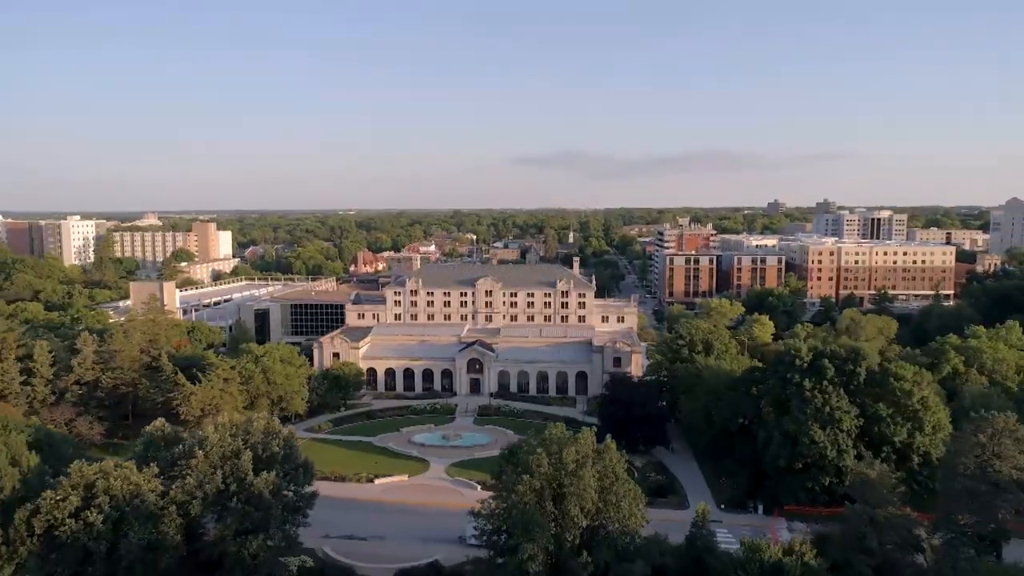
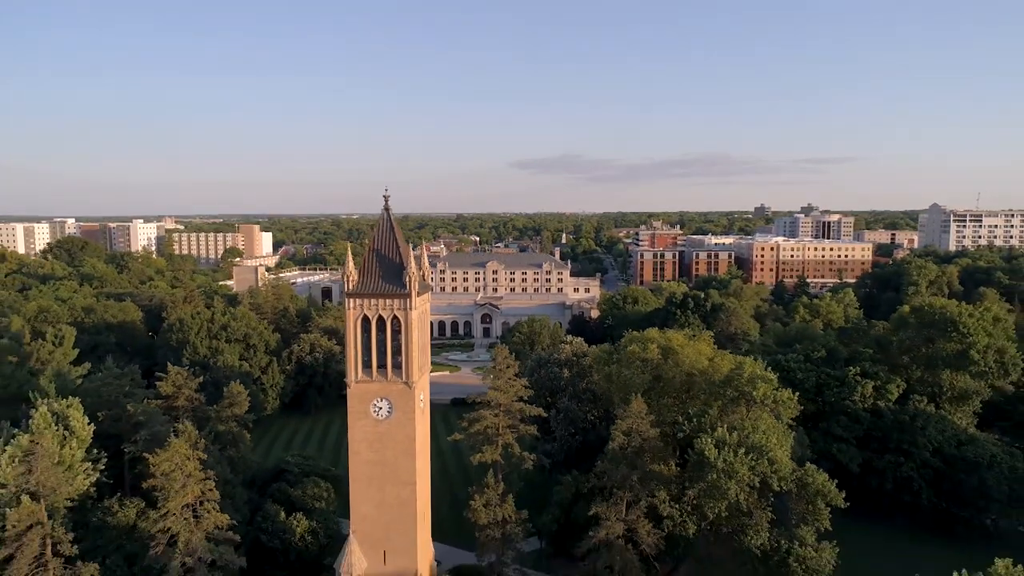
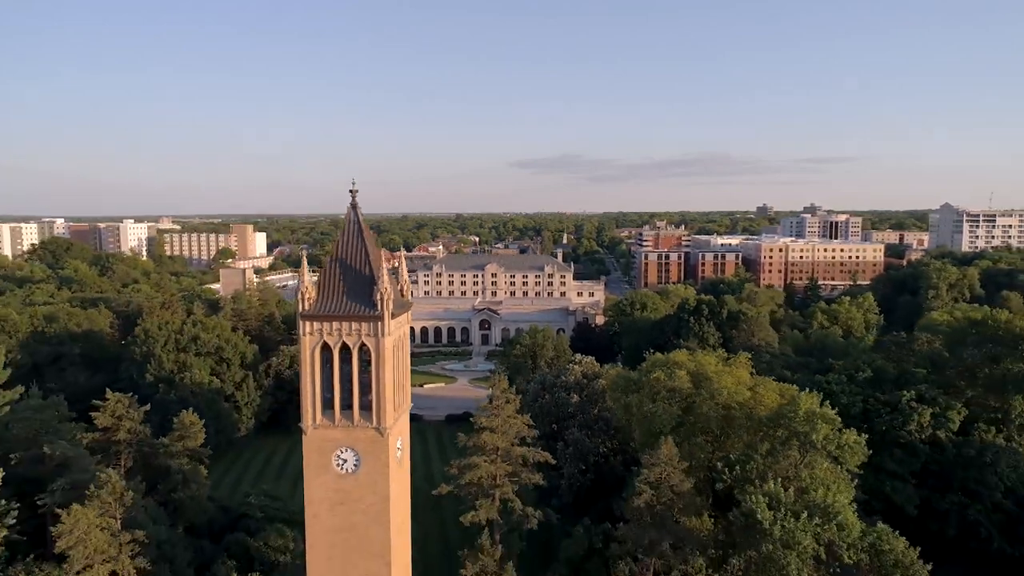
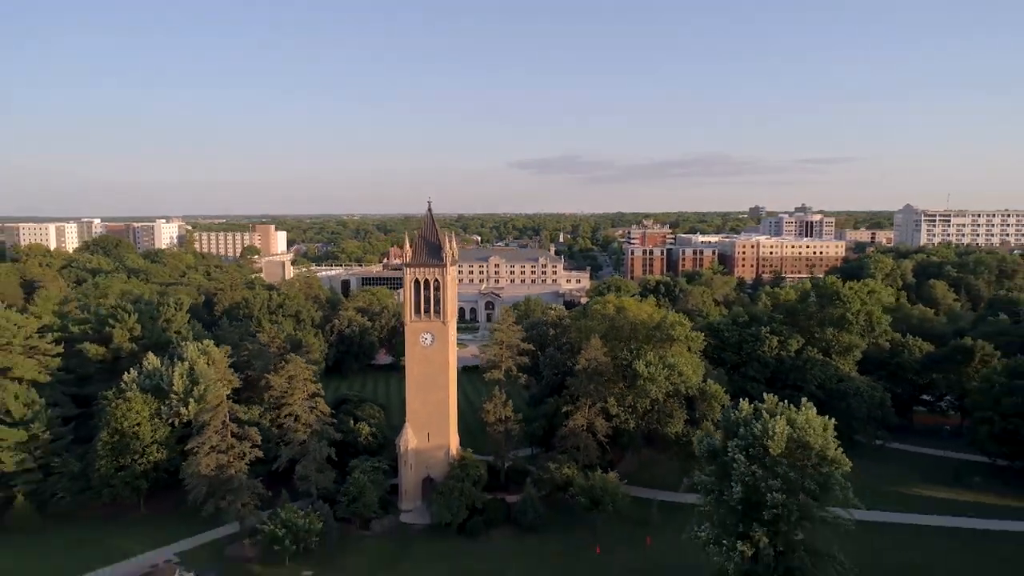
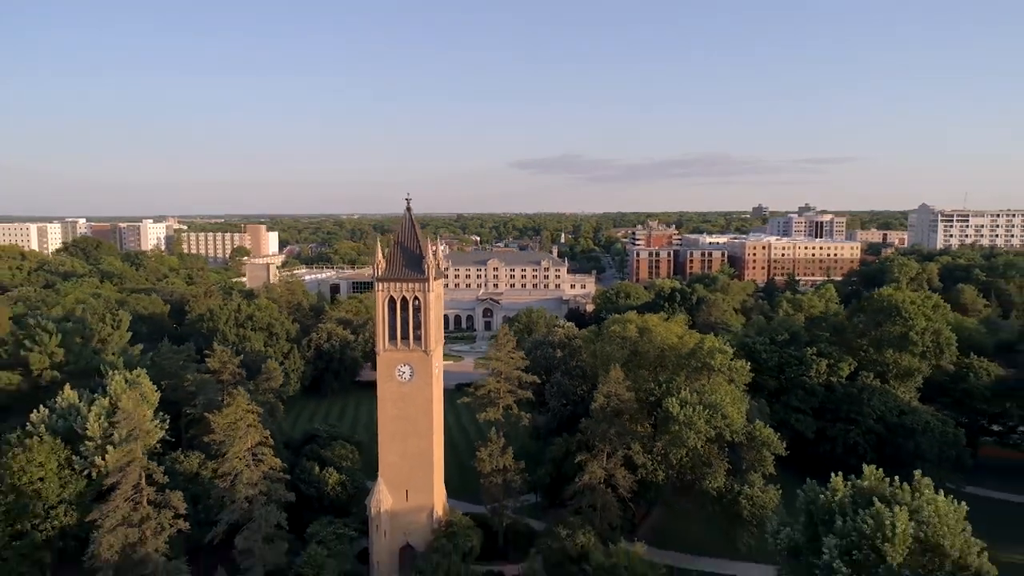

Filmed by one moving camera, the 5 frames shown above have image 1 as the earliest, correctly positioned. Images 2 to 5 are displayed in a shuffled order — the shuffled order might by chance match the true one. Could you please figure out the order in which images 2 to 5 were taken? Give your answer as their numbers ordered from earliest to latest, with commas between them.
3, 2, 5, 4
